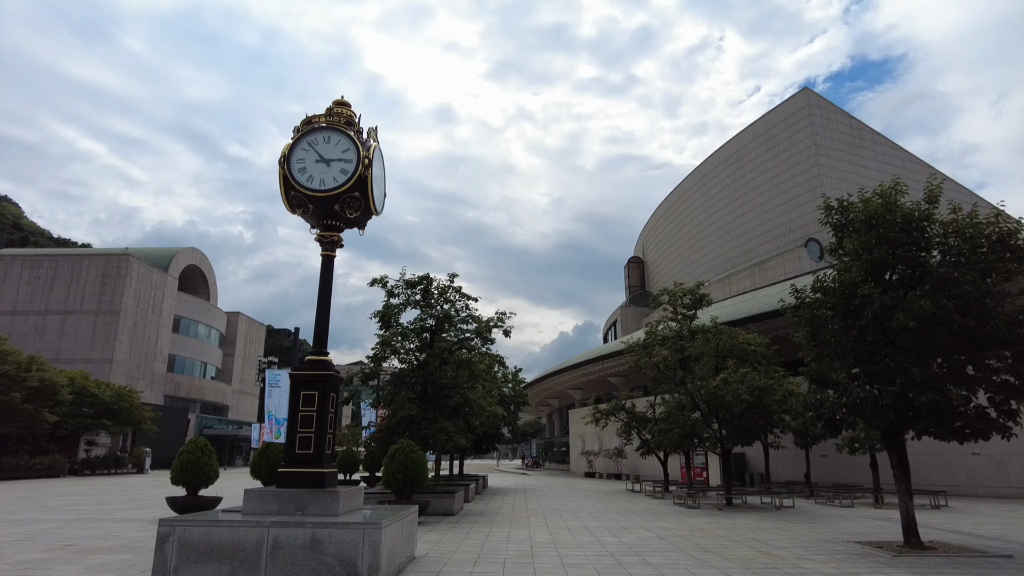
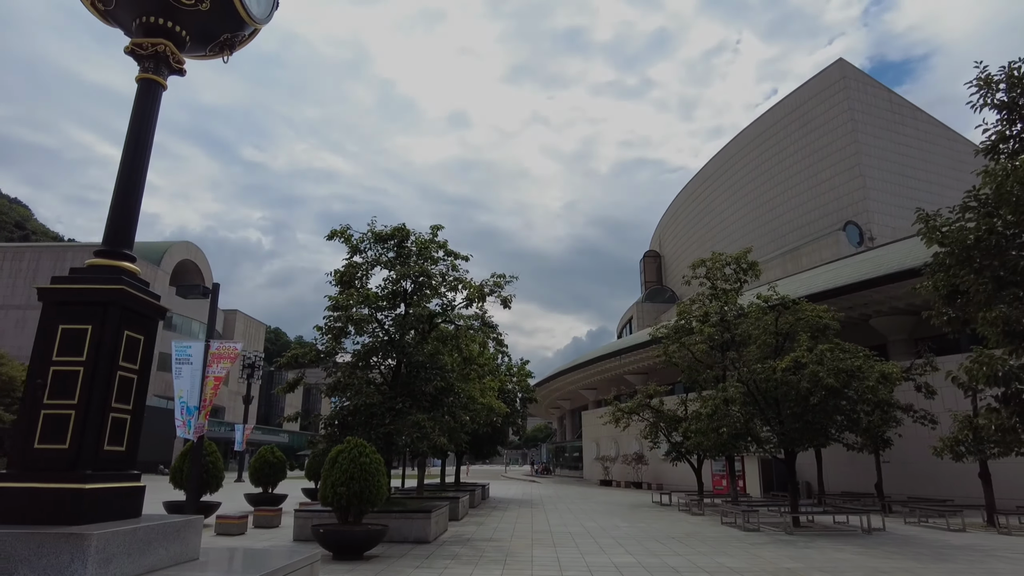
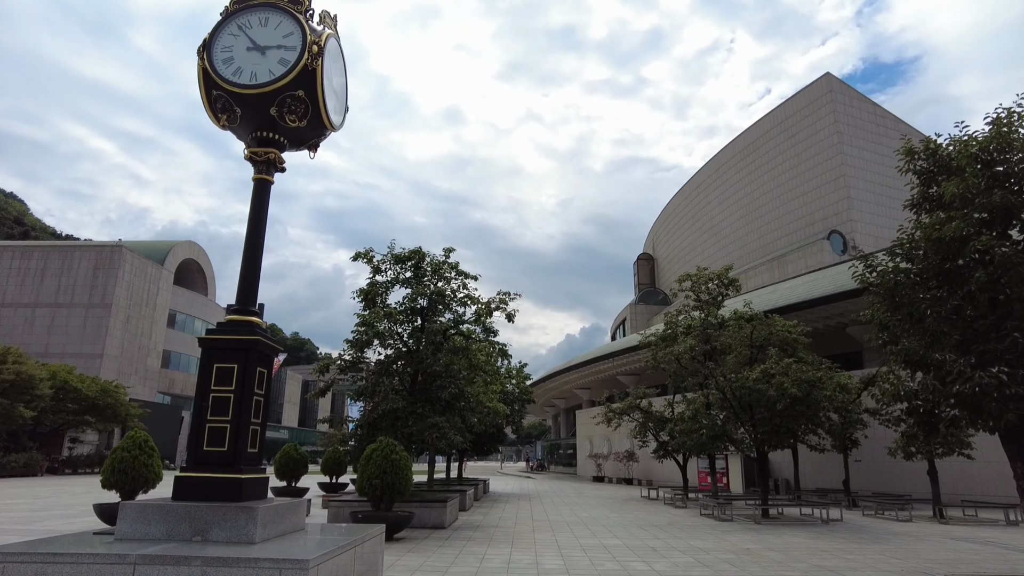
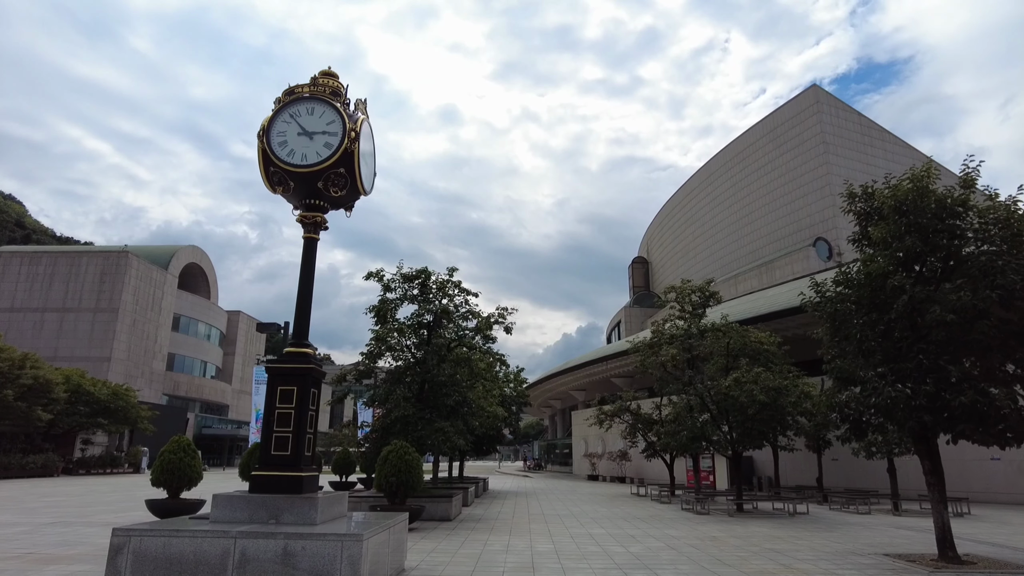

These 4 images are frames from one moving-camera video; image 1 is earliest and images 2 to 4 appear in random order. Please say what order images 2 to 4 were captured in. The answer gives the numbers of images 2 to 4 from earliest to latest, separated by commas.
4, 3, 2
